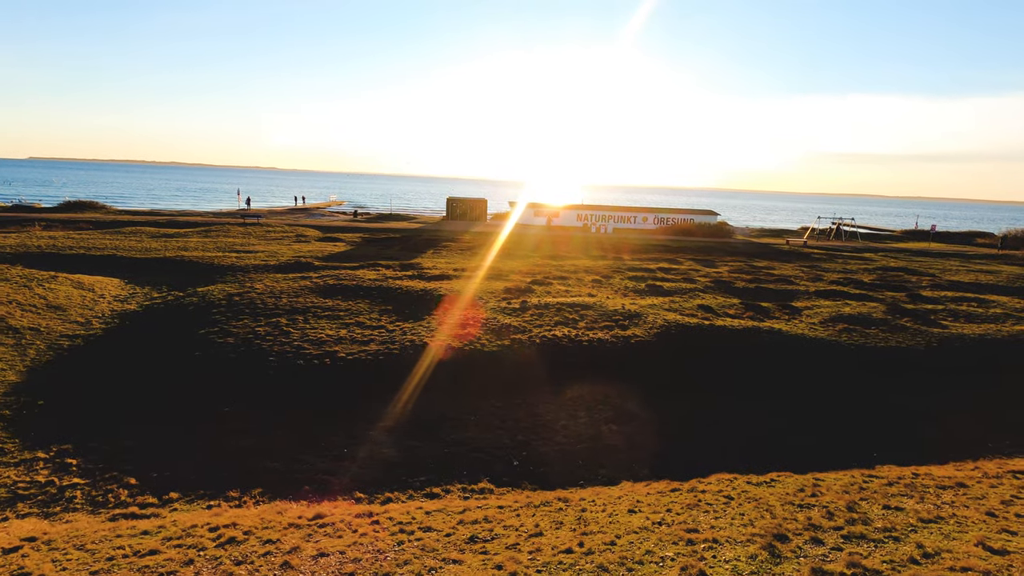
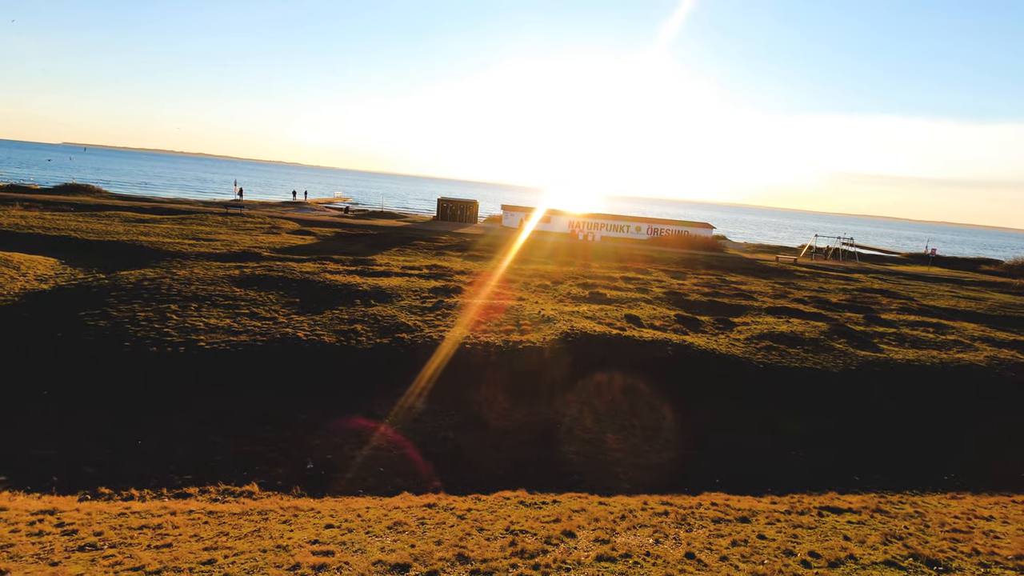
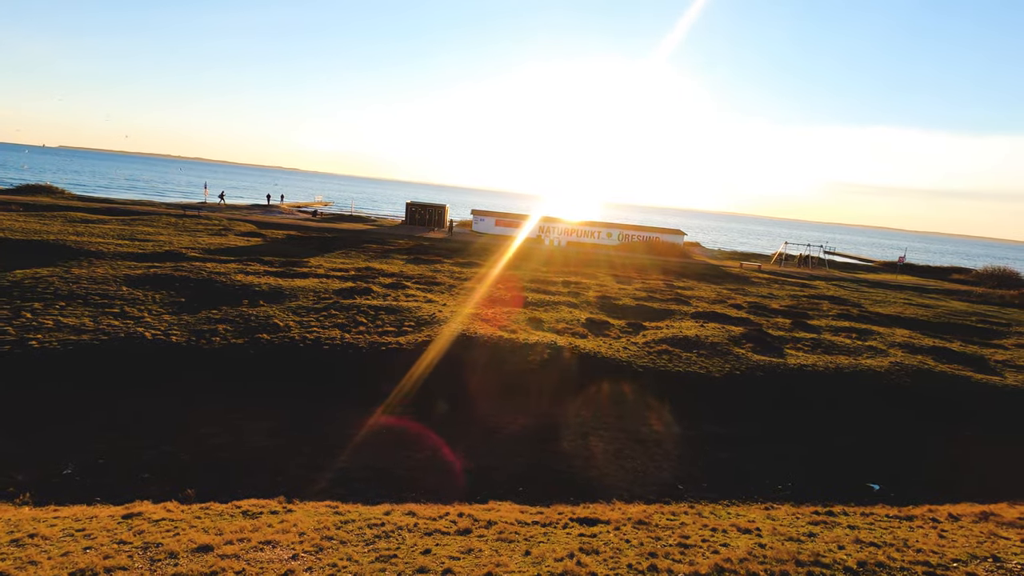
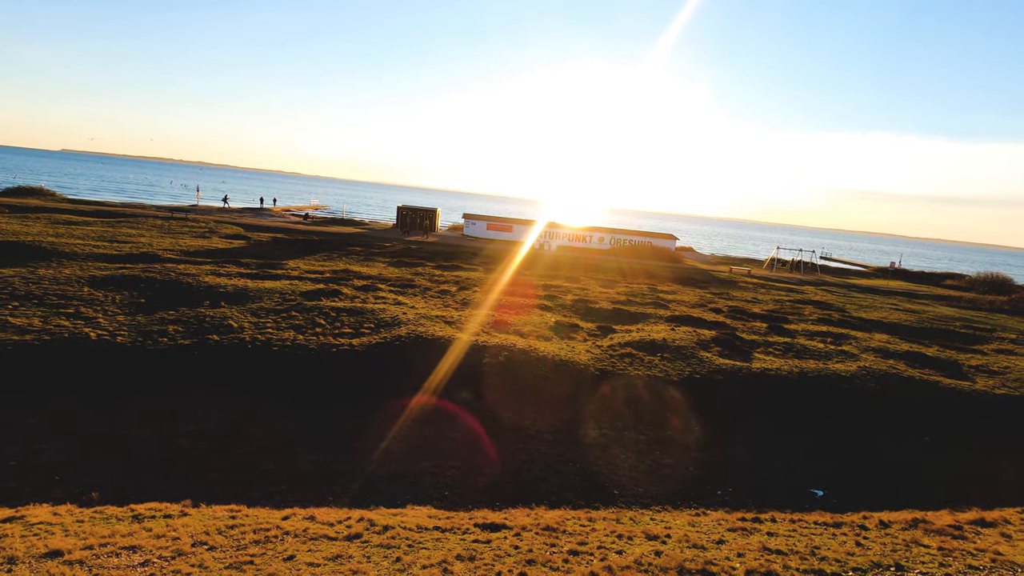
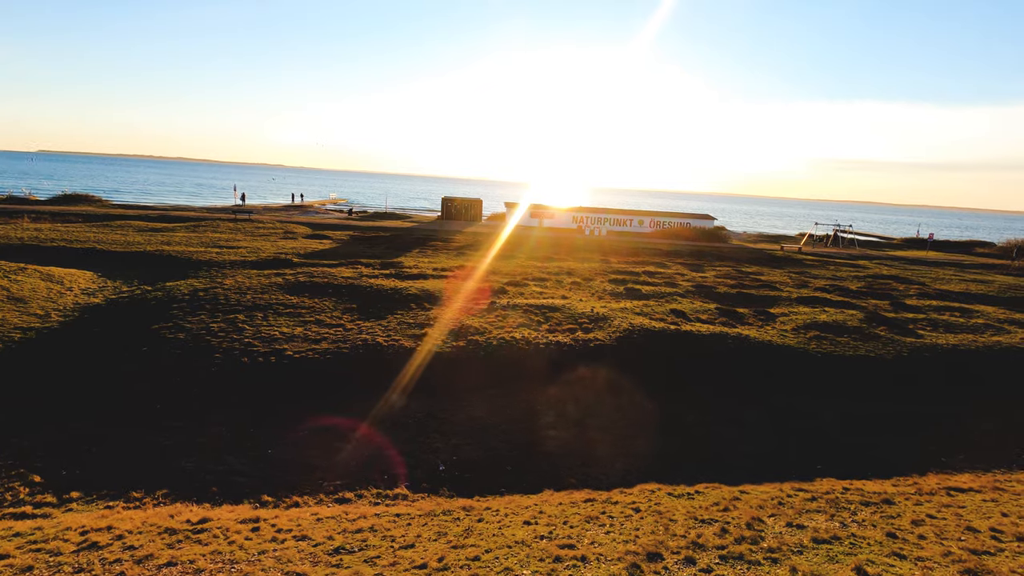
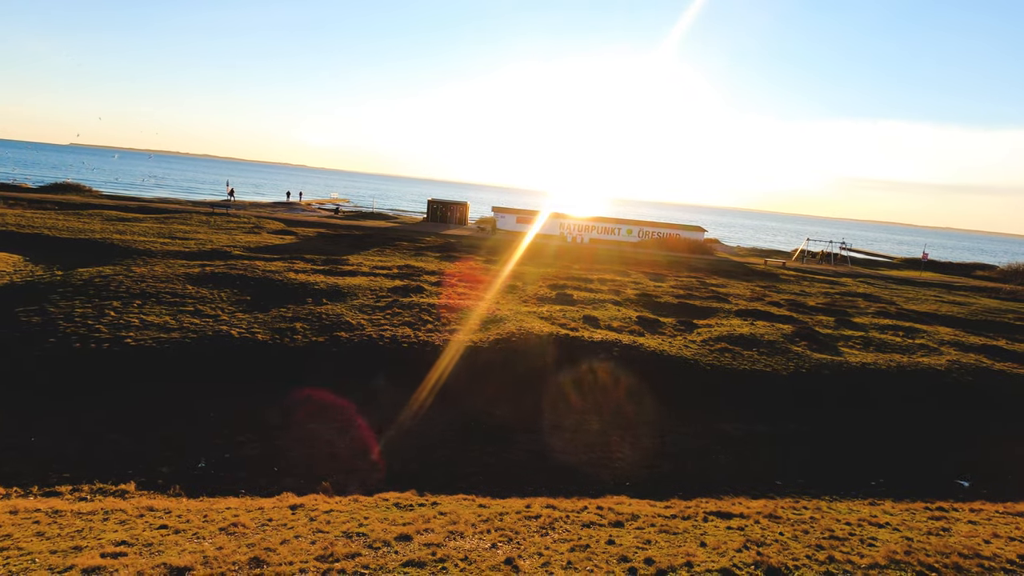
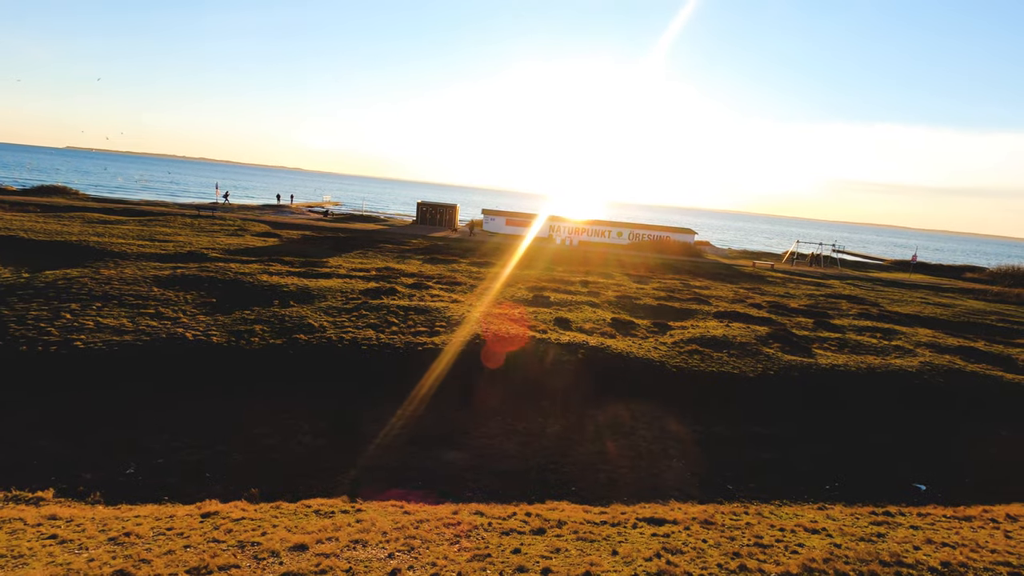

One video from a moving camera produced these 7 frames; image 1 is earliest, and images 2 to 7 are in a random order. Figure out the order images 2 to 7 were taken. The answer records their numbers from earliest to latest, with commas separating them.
5, 2, 6, 7, 3, 4
